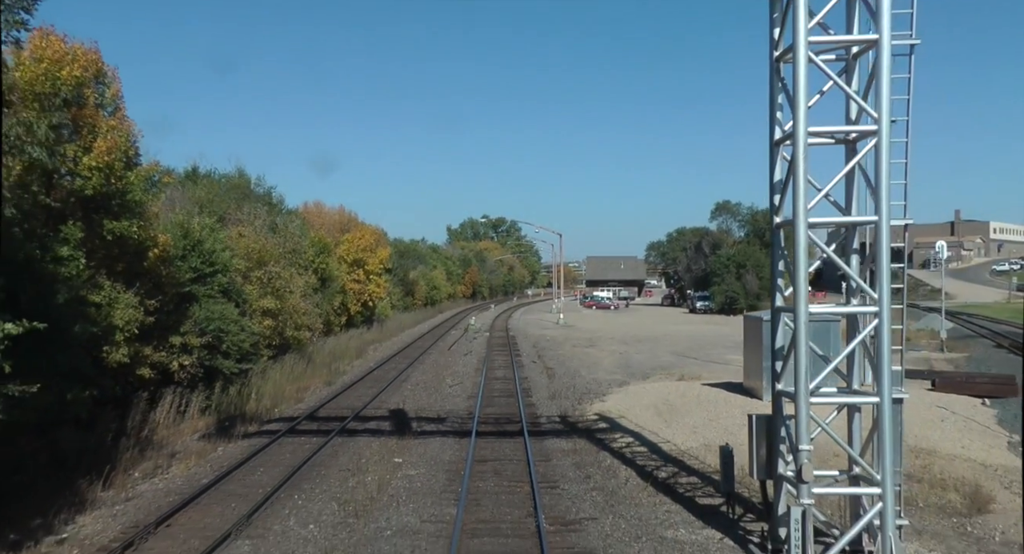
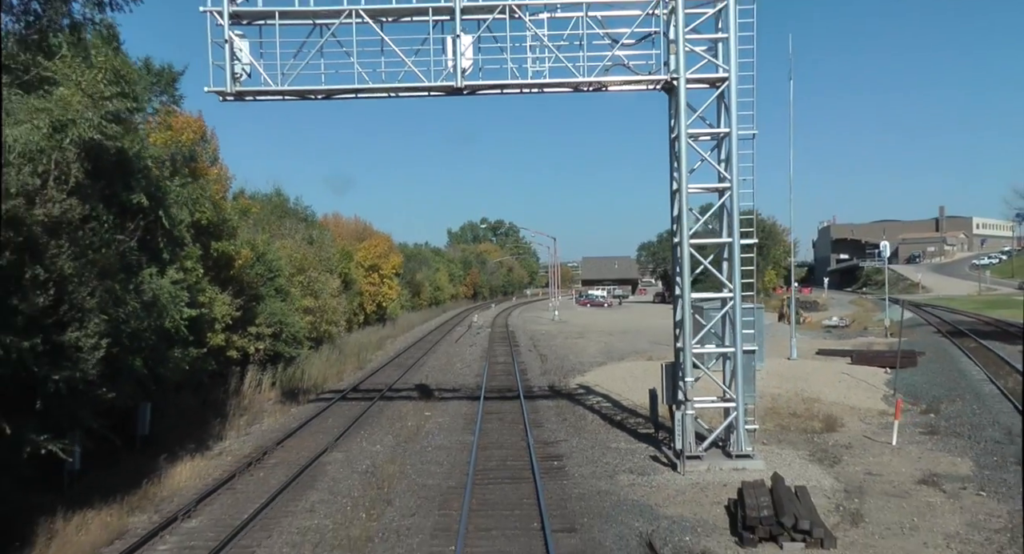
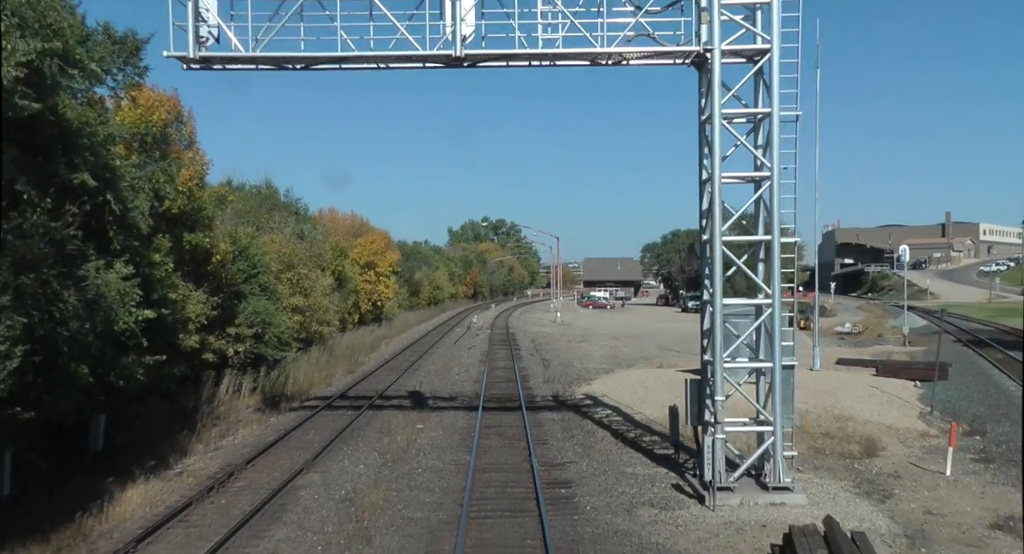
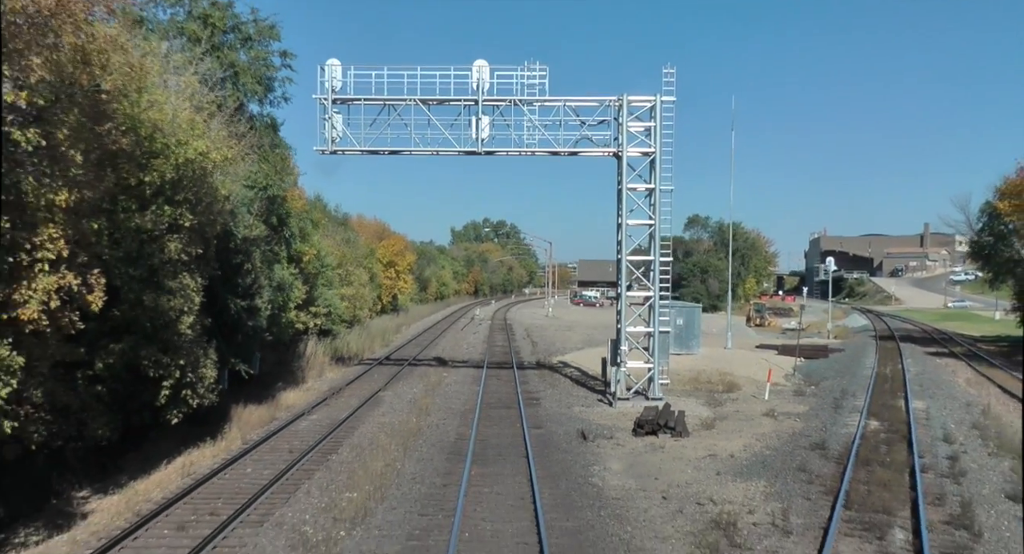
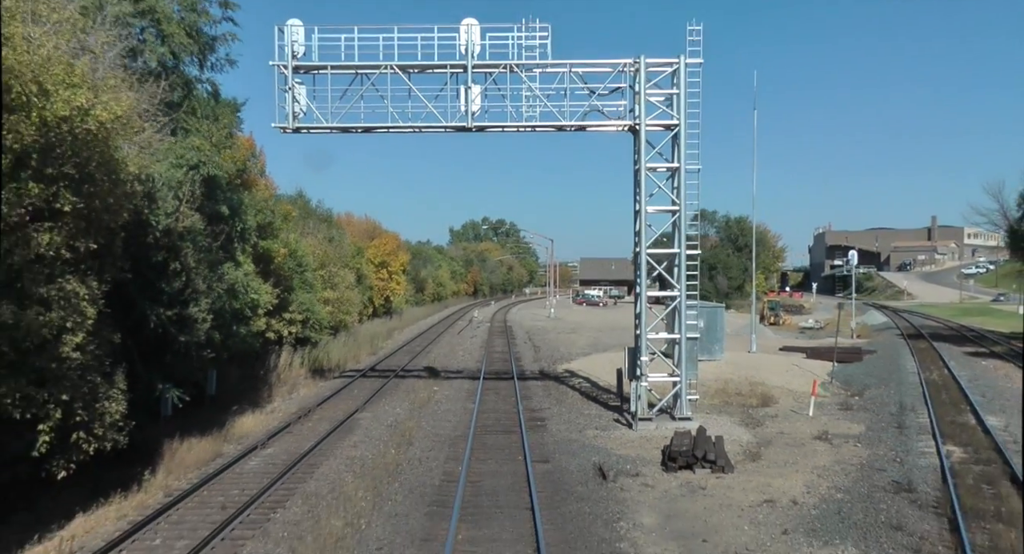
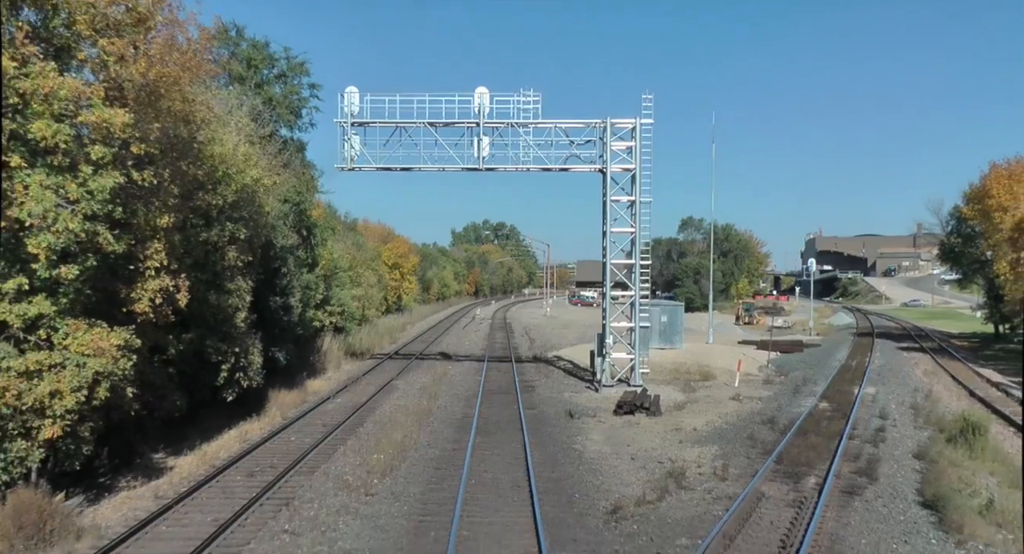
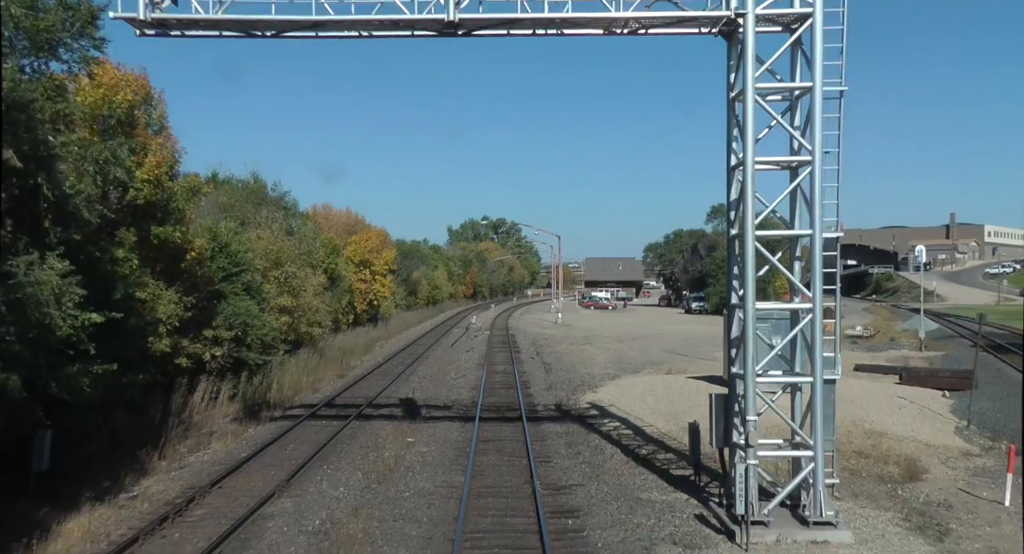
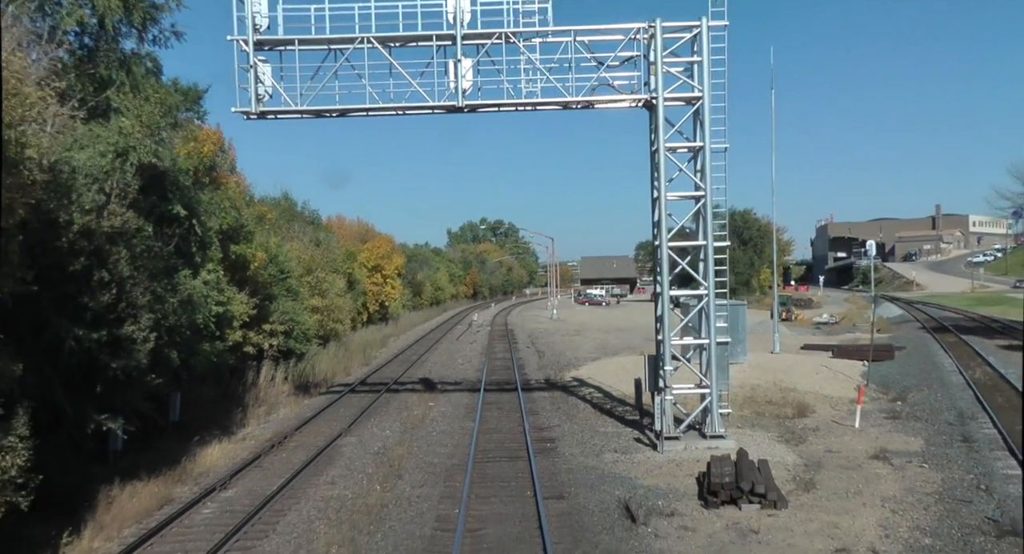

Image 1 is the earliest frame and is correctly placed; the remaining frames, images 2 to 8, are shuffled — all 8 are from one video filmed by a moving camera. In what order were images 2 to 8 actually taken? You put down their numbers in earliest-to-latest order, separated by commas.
7, 3, 2, 8, 5, 4, 6
